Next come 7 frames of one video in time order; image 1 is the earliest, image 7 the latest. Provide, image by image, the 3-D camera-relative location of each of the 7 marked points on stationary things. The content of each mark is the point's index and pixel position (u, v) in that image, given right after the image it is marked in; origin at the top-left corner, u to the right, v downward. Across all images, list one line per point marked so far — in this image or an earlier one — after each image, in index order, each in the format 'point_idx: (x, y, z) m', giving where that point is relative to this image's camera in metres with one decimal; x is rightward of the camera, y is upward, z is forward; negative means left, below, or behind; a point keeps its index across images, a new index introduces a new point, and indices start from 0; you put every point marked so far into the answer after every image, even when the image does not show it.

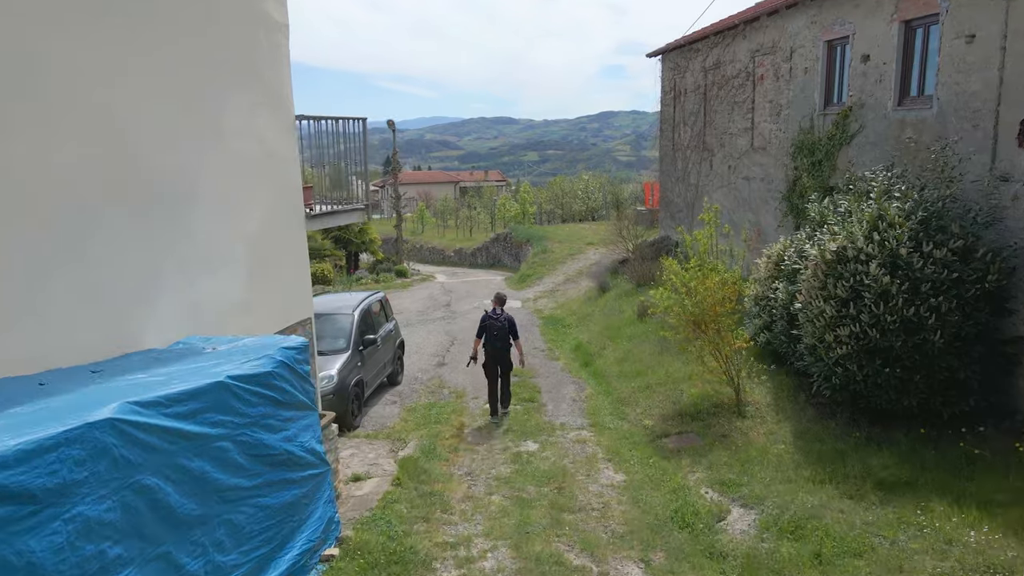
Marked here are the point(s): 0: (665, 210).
0: (+3.8, +1.9, +18.0) m
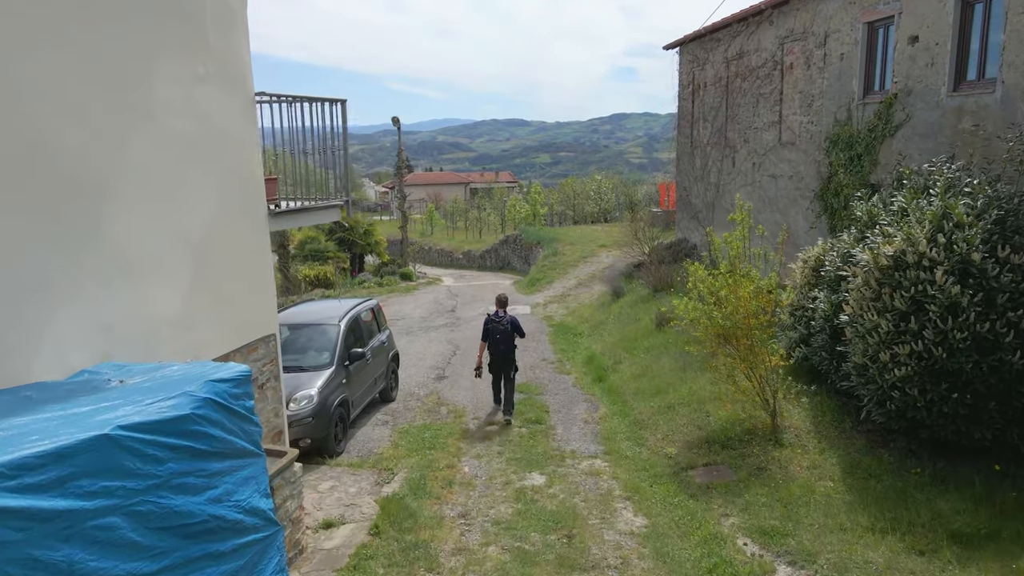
0: (+4.0, +1.8, +17.0) m
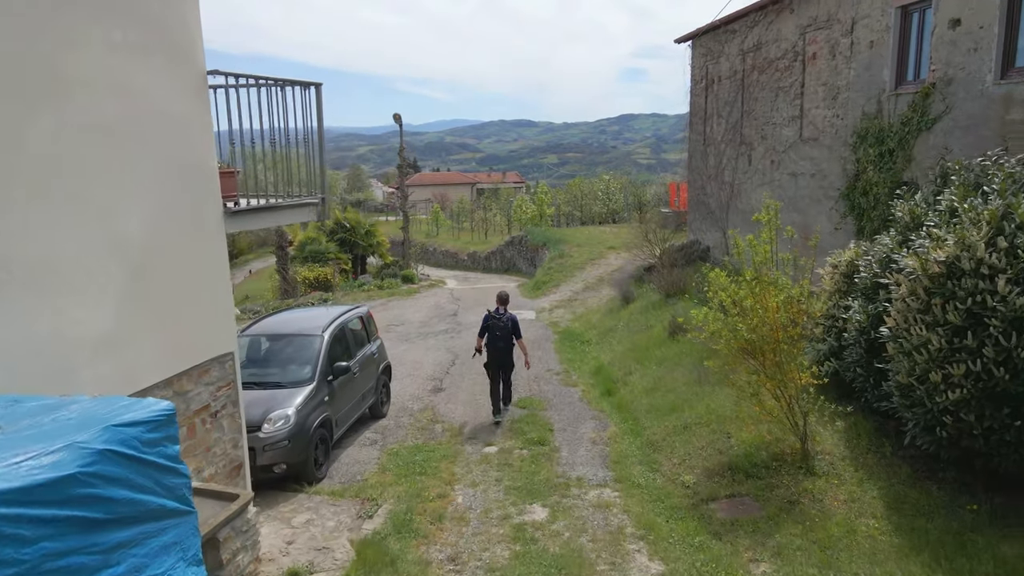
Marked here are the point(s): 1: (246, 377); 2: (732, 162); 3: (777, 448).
0: (+4.1, +1.7, +16.3) m
1: (-2.4, -0.8, +6.5) m
2: (+4.2, +2.4, +14.0) m
3: (+2.2, -1.3, +6.1) m
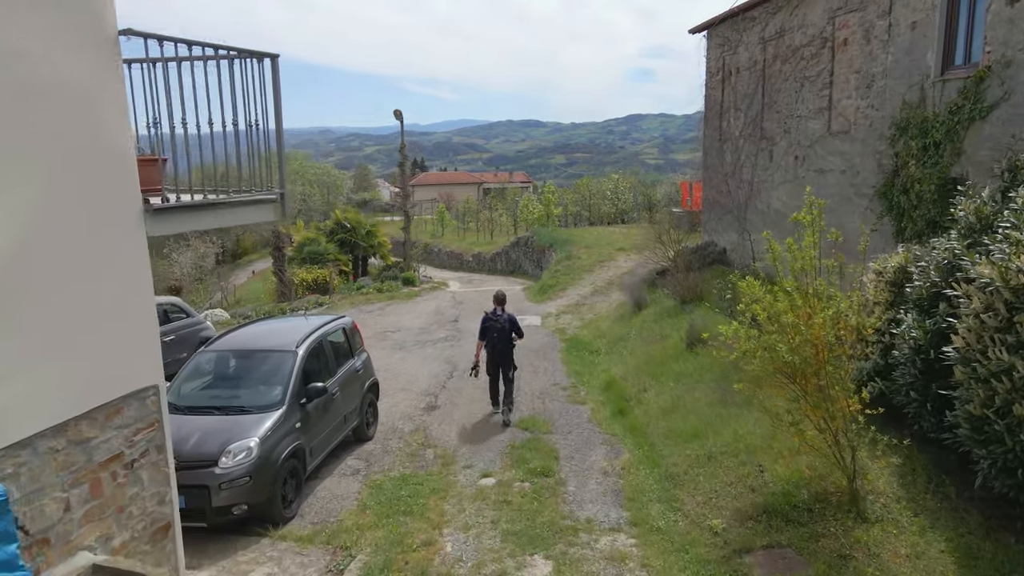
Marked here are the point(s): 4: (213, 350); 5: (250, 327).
0: (+4.2, +1.6, +15.4) m
1: (-2.4, -0.9, +5.7) m
2: (+4.3, +2.3, +13.1) m
3: (+2.2, -1.4, +5.2) m
4: (-2.6, -0.5, +6.3) m
5: (-2.5, -0.4, +7.0) m
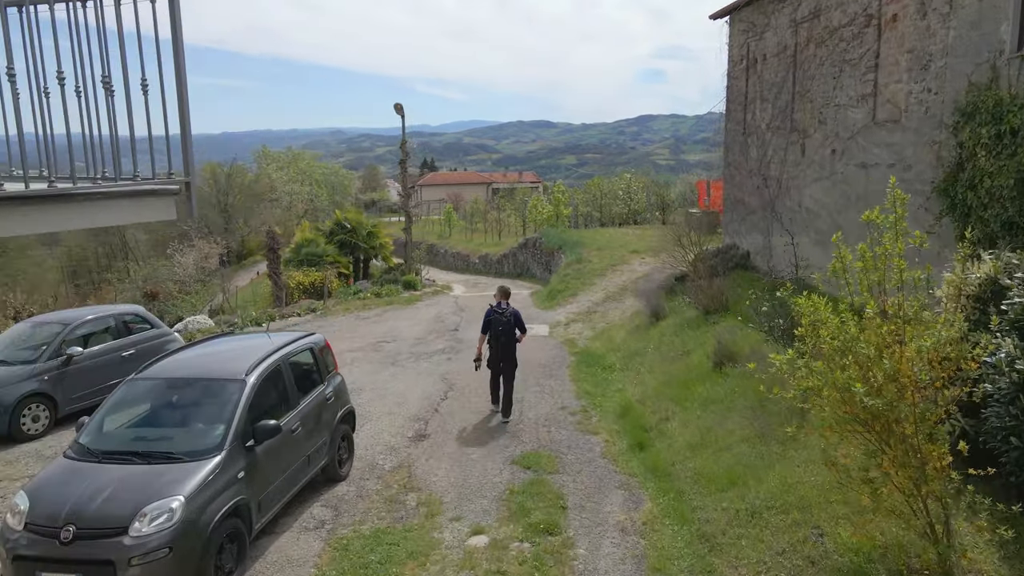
0: (+4.3, +1.5, +14.2) m
1: (-2.4, -1.0, +4.6) m
2: (+4.4, +2.2, +12.0) m
3: (+2.2, -1.5, +4.1) m
4: (-2.6, -0.6, +5.2) m
5: (-2.5, -0.5, +5.9) m
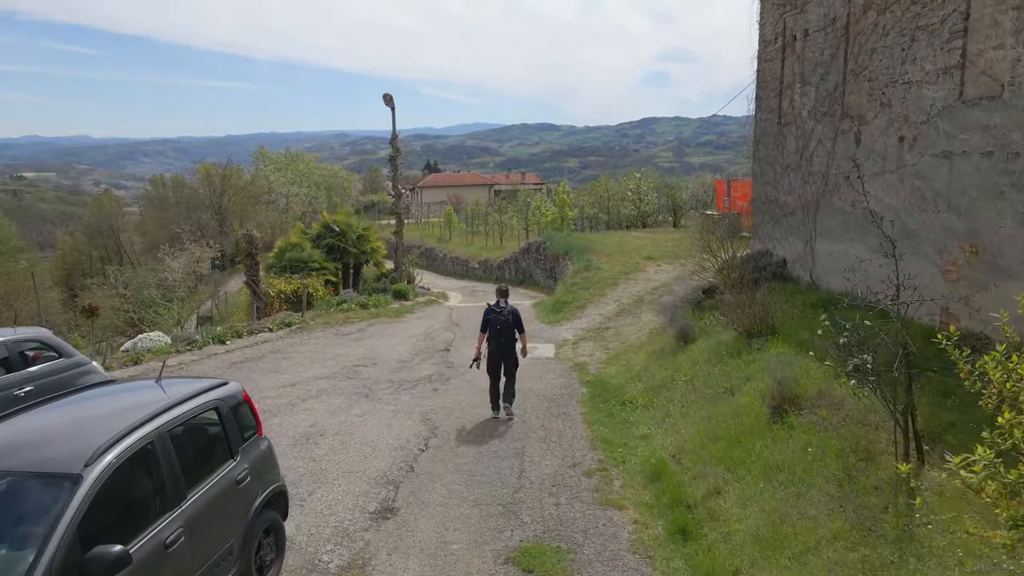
0: (+4.3, +1.3, +12.4) m
1: (-2.5, -1.2, +2.9) m
2: (+4.4, +2.0, +10.2) m
3: (+2.1, -1.7, +2.2) m
4: (-2.7, -0.8, +3.4) m
5: (-2.5, -0.6, +4.1) m
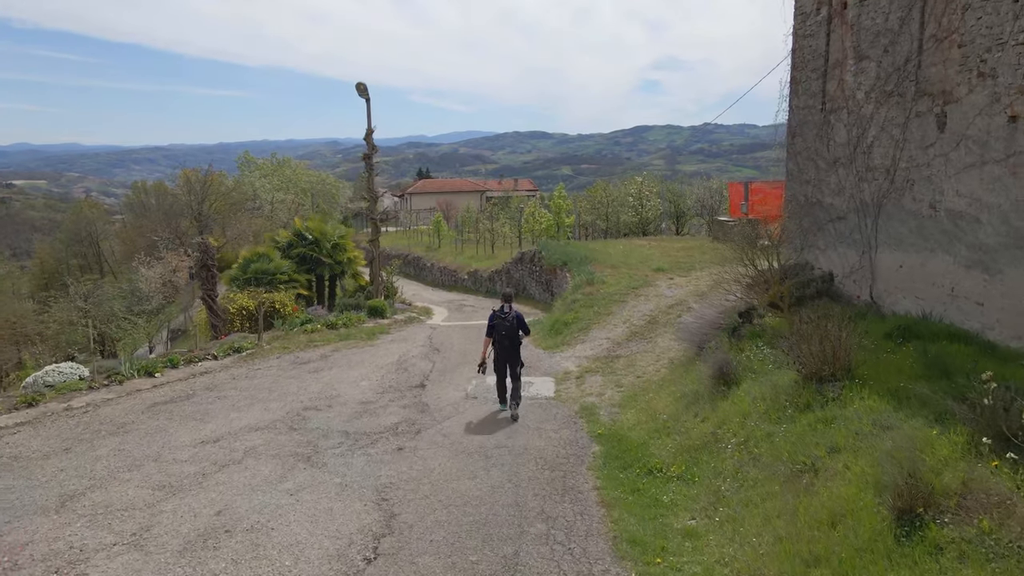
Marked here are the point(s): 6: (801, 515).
0: (+4.2, +1.0, +10.4) m
1: (-2.5, -1.3, +0.7) m
2: (+4.3, +1.7, +8.1) m
3: (+2.1, -1.9, +0.2) m
4: (-2.7, -1.0, +1.3) m
5: (-2.6, -0.8, +2.0) m
6: (+1.7, -1.3, +4.3) m
